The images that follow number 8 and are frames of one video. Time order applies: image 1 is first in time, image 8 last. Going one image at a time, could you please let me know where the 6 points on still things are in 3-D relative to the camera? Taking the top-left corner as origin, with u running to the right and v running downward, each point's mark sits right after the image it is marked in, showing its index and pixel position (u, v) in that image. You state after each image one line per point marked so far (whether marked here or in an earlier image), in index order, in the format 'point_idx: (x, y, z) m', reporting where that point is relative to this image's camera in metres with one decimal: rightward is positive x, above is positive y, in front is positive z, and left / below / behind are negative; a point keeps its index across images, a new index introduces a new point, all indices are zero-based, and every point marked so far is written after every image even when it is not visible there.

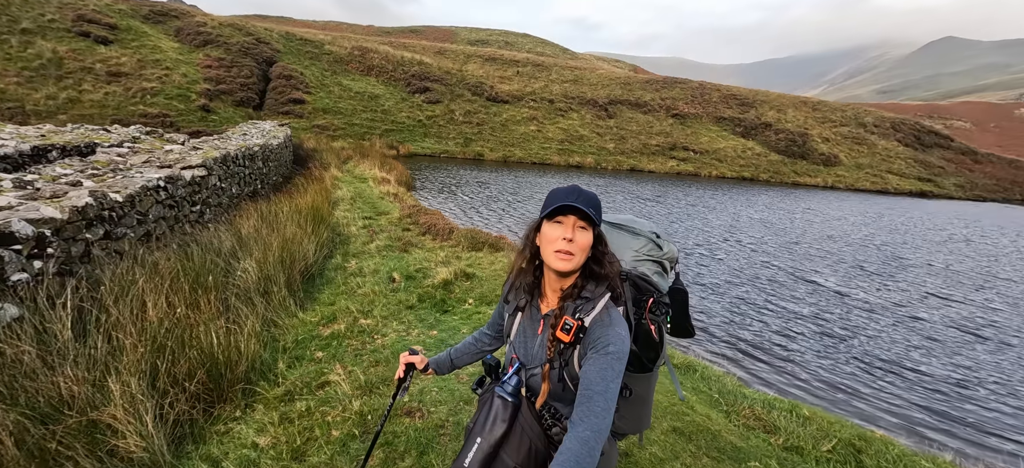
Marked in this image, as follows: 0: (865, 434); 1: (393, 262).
0: (+5.6, -3.2, +7.5) m
1: (-2.7, -0.7, +11.5) m
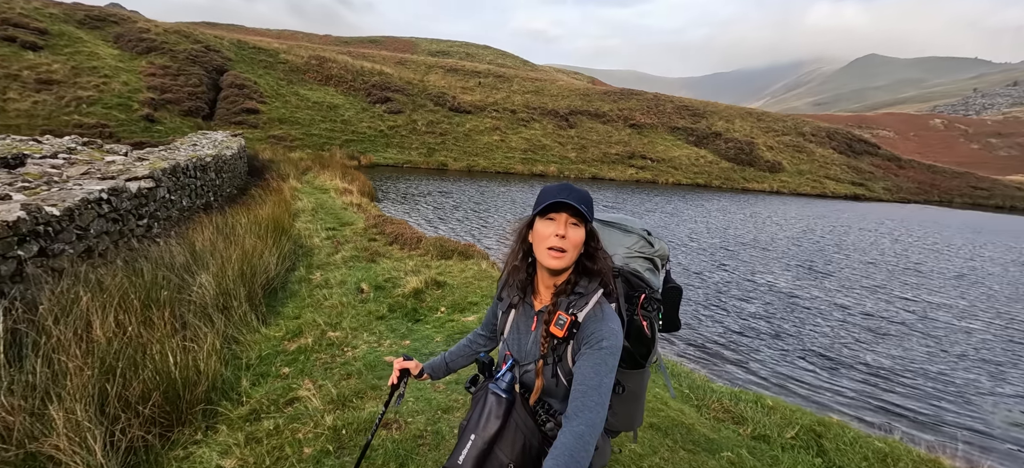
0: (+5.2, -3.1, +7.9) m
1: (-3.5, -0.9, +11.2) m
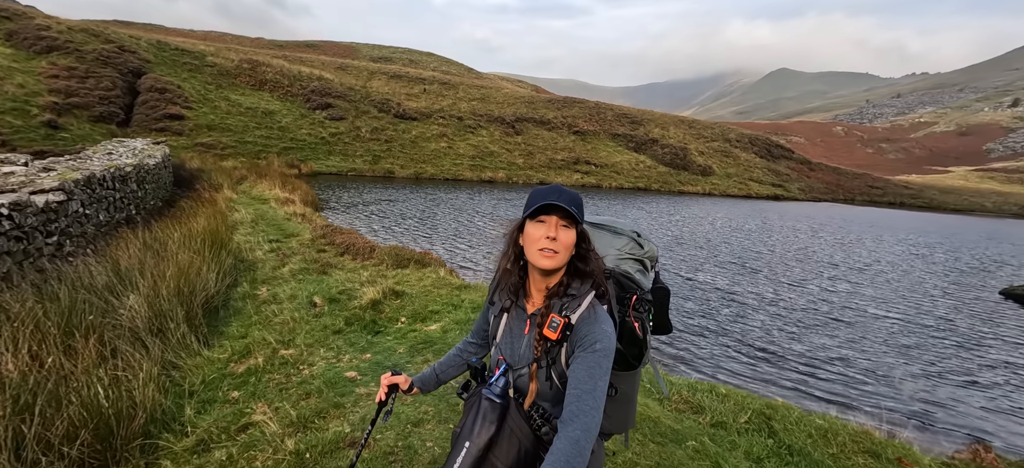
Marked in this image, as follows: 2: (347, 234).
0: (+4.7, -3.1, +8.6) m
1: (-4.4, -1.2, +10.7) m
2: (-5.0, 0.0, +14.6) m
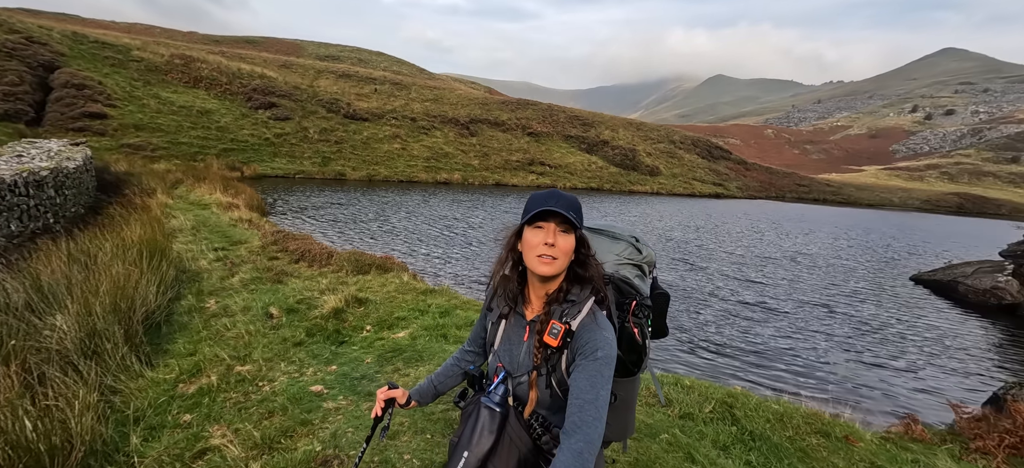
0: (+4.2, -3.0, +9.1) m
1: (-5.2, -1.3, +10.1) m
2: (-6.2, -0.2, +13.9) m
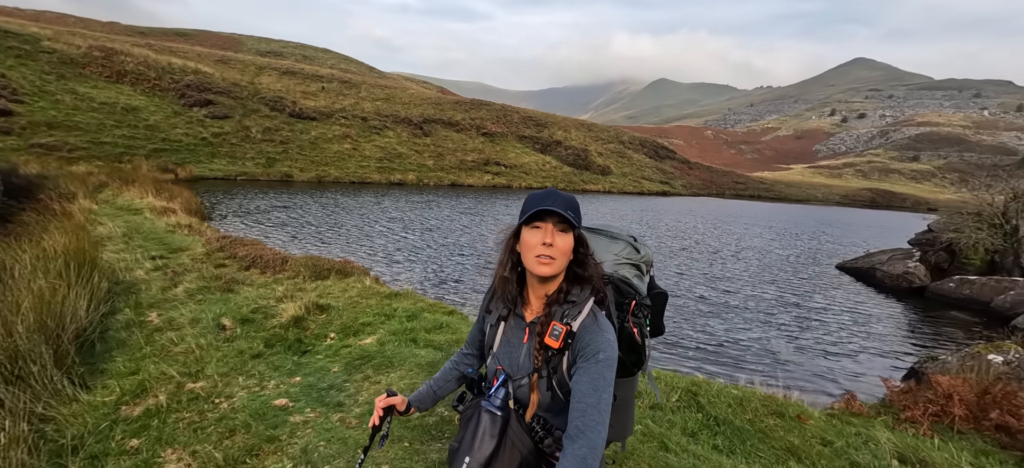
0: (+3.6, -2.9, +9.5) m
1: (-5.9, -1.5, +9.5) m
2: (-7.3, -0.4, +13.1) m
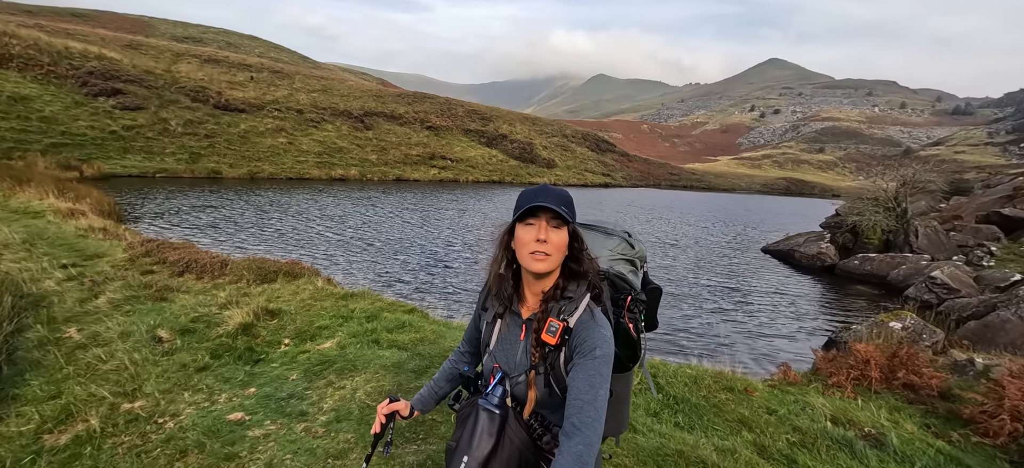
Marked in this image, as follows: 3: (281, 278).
0: (+2.8, -2.7, +9.9) m
1: (-6.6, -1.5, +8.6) m
2: (-8.5, -0.4, +12.0) m
3: (-5.5, -1.1, +11.1) m
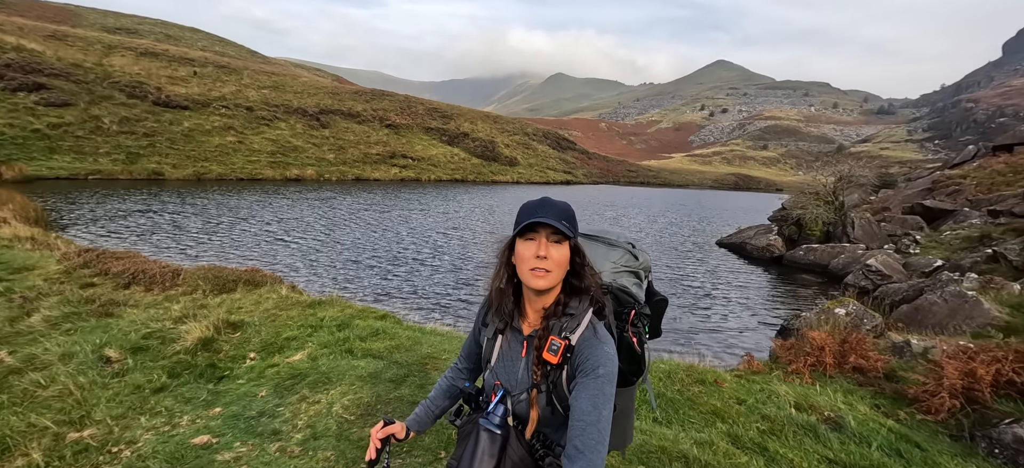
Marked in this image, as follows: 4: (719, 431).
0: (+2.3, -2.7, +10.1) m
1: (-6.9, -1.7, +7.9) m
2: (-9.3, -0.6, +11.0) m
3: (-6.2, -1.2, +10.5) m
4: (+3.4, -3.2, +7.8) m
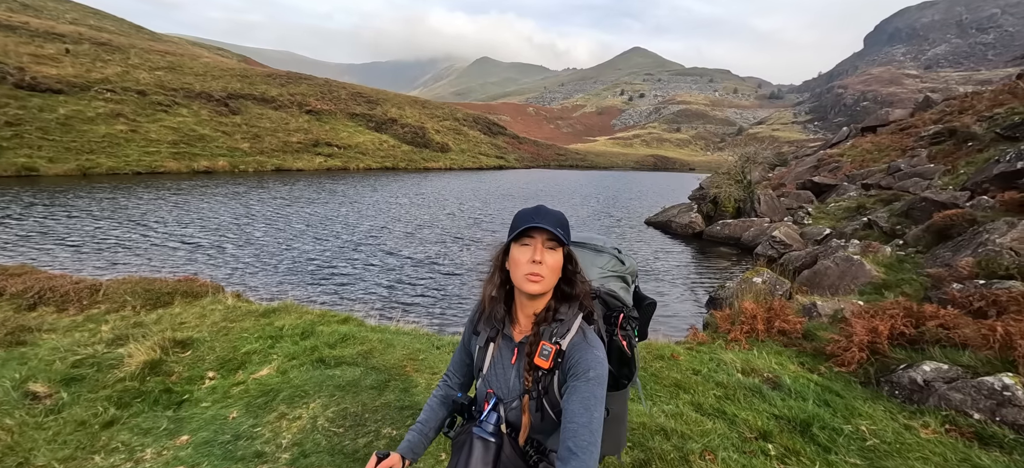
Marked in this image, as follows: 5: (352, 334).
0: (+1.6, -2.4, +10.5) m
1: (-7.2, -1.9, +6.7) m
2: (-10.0, -0.9, +9.4) m
3: (-6.9, -1.3, +9.4) m
4: (+3.1, -3.0, +8.4) m
5: (-3.0, -1.8, +8.7) m
